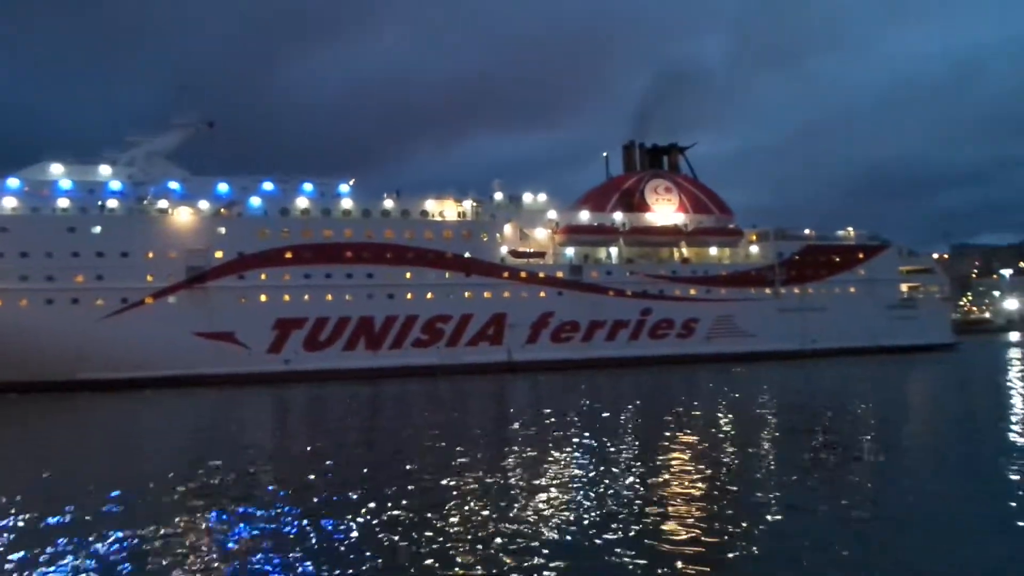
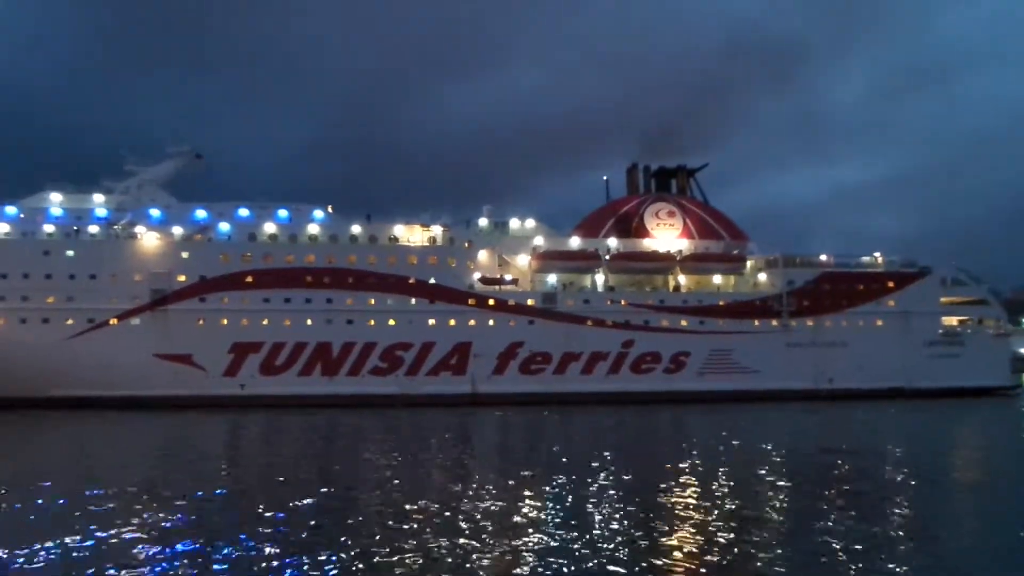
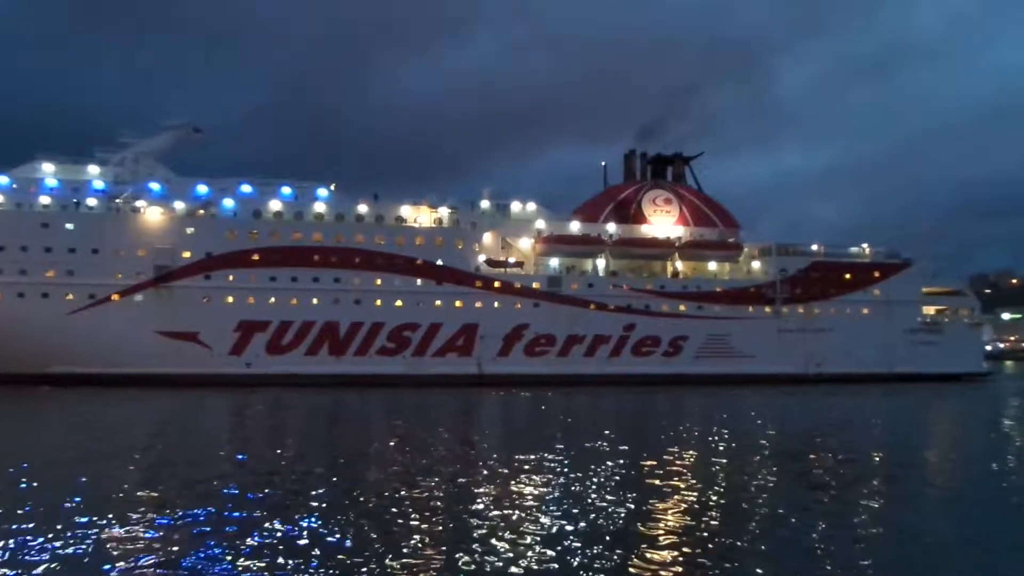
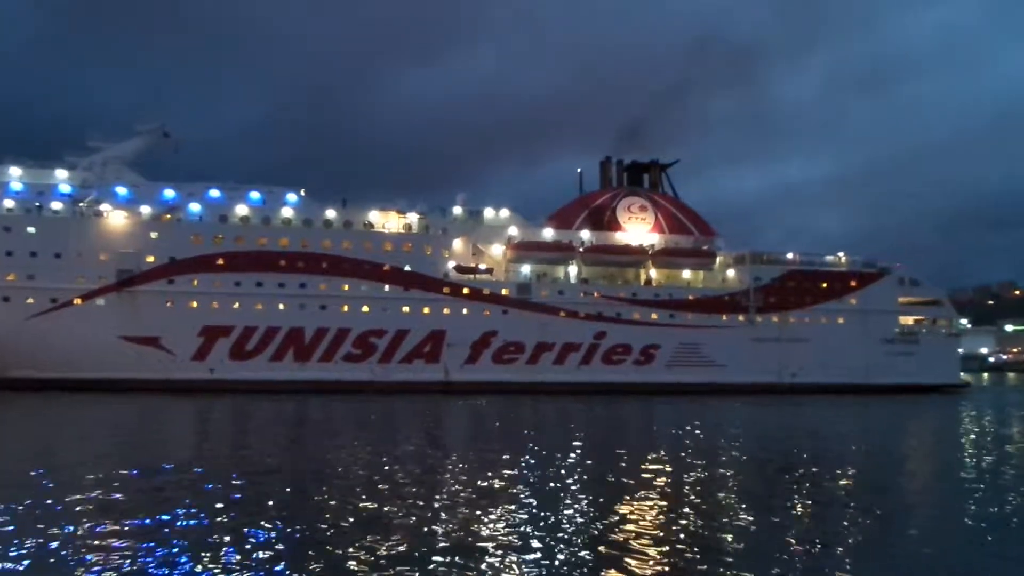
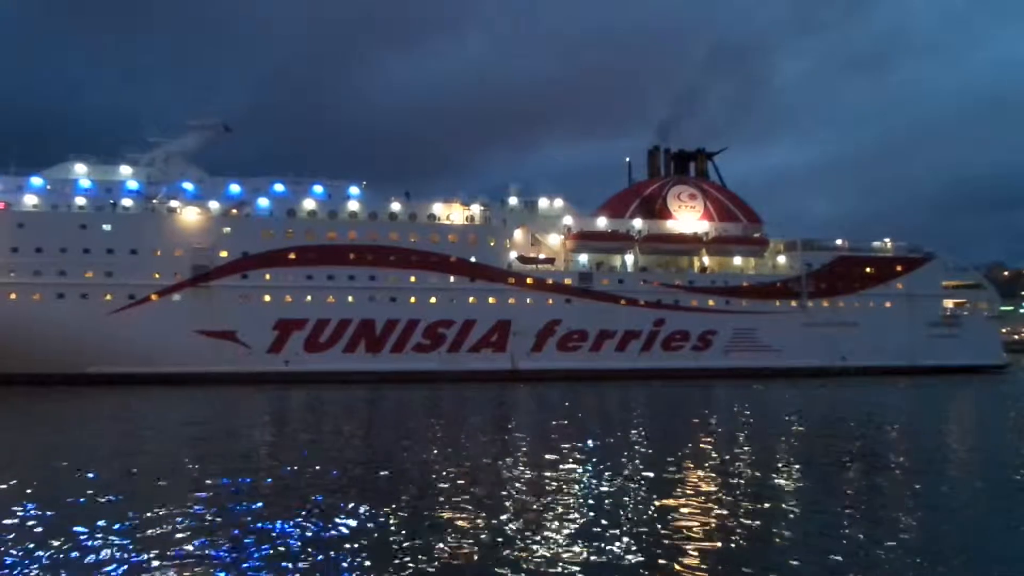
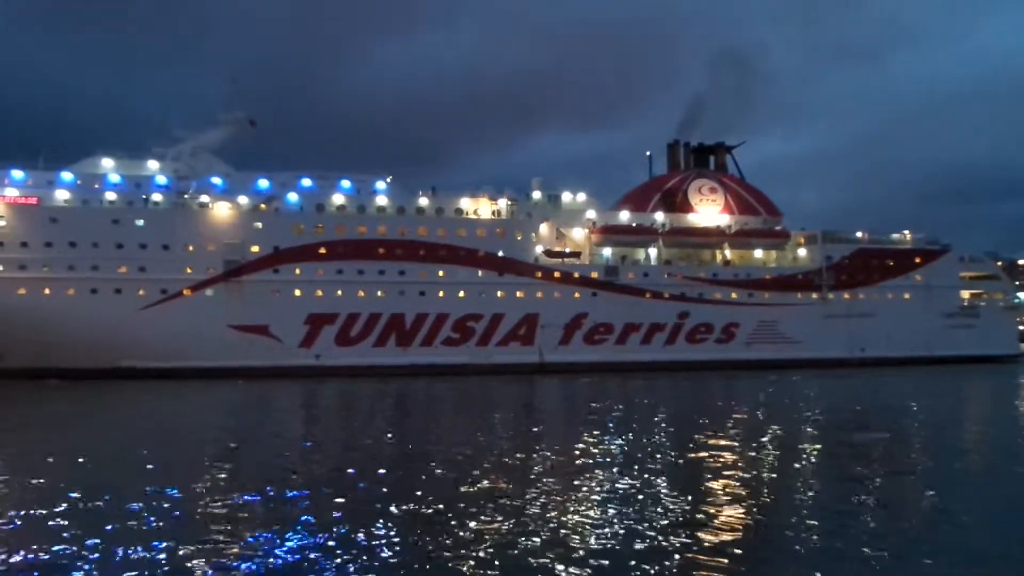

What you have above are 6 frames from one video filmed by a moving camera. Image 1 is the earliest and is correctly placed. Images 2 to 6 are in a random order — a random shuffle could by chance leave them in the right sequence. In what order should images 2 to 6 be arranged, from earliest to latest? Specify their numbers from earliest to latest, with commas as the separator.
6, 5, 3, 4, 2
